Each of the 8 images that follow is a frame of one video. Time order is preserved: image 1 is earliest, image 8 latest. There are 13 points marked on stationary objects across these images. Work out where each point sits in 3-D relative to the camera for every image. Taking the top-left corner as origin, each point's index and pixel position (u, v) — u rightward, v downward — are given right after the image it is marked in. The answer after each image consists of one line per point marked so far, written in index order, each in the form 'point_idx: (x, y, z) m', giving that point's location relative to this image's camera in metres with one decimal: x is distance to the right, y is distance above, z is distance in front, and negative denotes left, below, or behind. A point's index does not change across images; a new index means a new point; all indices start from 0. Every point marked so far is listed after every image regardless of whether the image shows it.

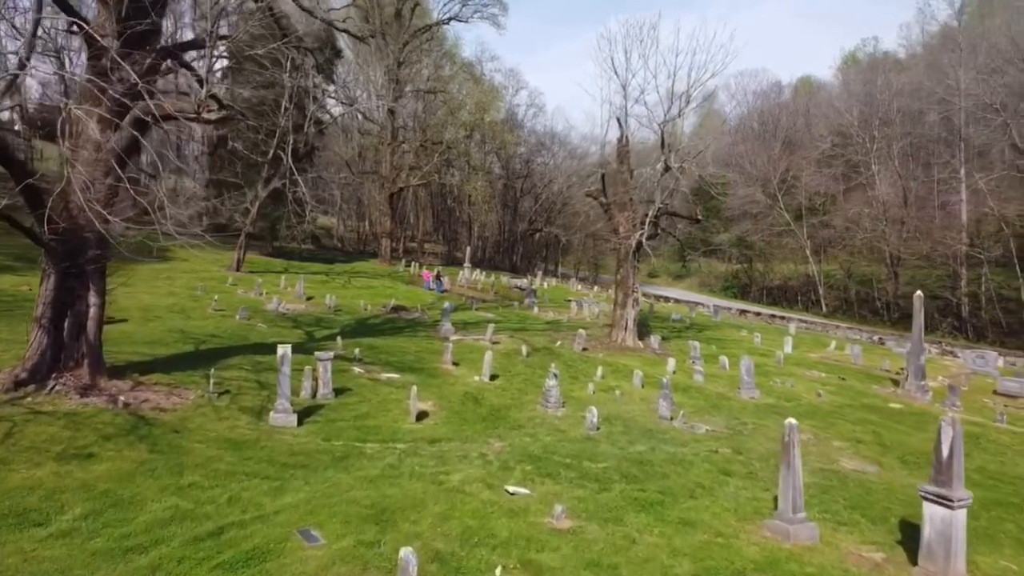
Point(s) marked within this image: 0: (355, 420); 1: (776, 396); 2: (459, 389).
0: (-2.5, -2.1, +13.0) m
1: (+5.5, -2.3, +17.1) m
2: (-1.0, -2.0, +16.2) m
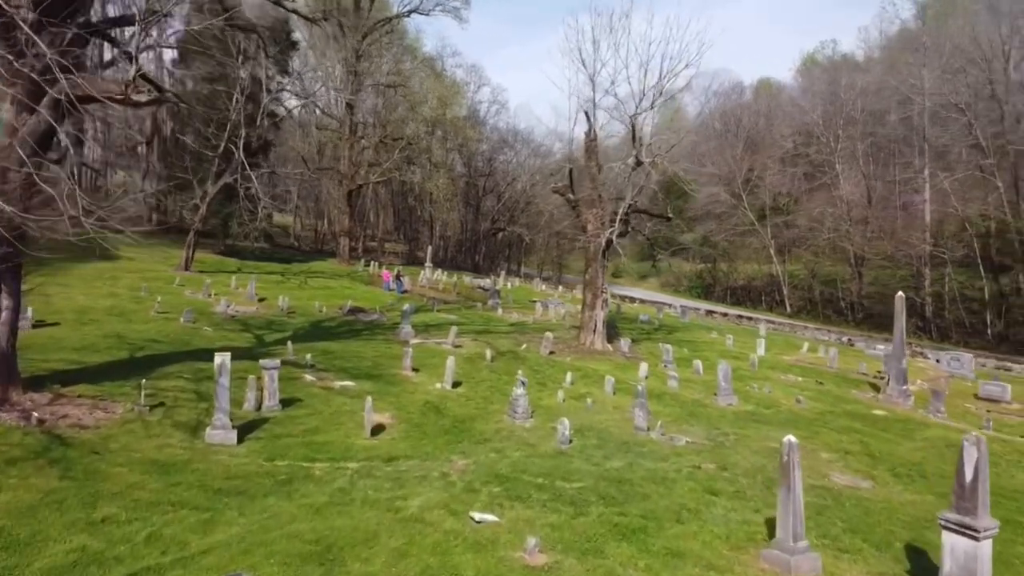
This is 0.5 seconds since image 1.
0: (-3.0, -2.1, +11.7) m
1: (+4.8, -2.3, +16.2) m
2: (-1.7, -2.0, +15.0) m
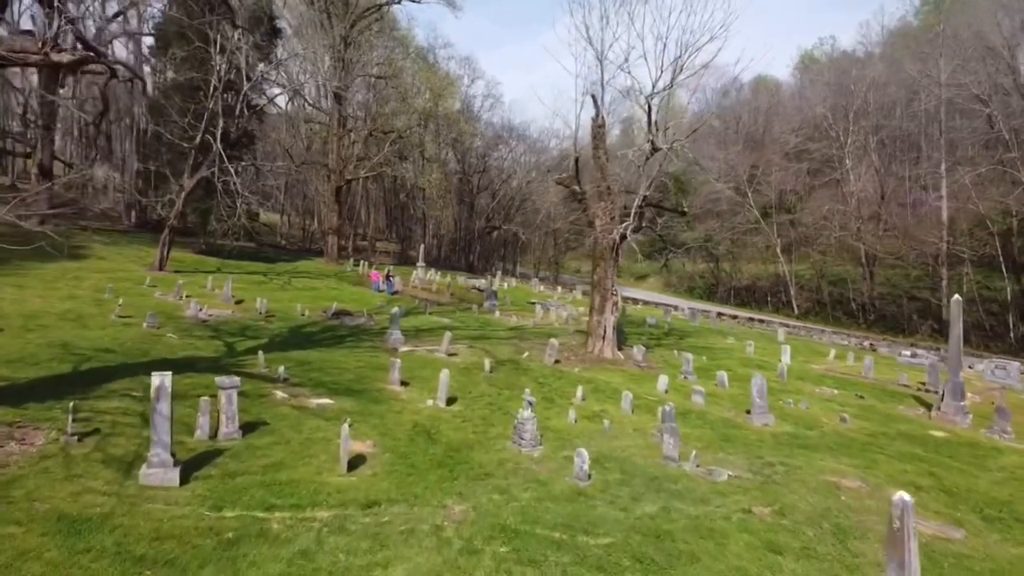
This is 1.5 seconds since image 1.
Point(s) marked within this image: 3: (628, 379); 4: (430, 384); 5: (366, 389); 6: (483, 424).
0: (-2.9, -2.2, +9.6) m
1: (+4.9, -2.3, +14.1) m
2: (-1.6, -2.1, +12.9) m
3: (+2.4, -1.9, +17.0) m
4: (-1.6, -1.8, +15.7) m
5: (-2.7, -1.8, +14.8) m
6: (-0.5, -2.1, +12.8) m
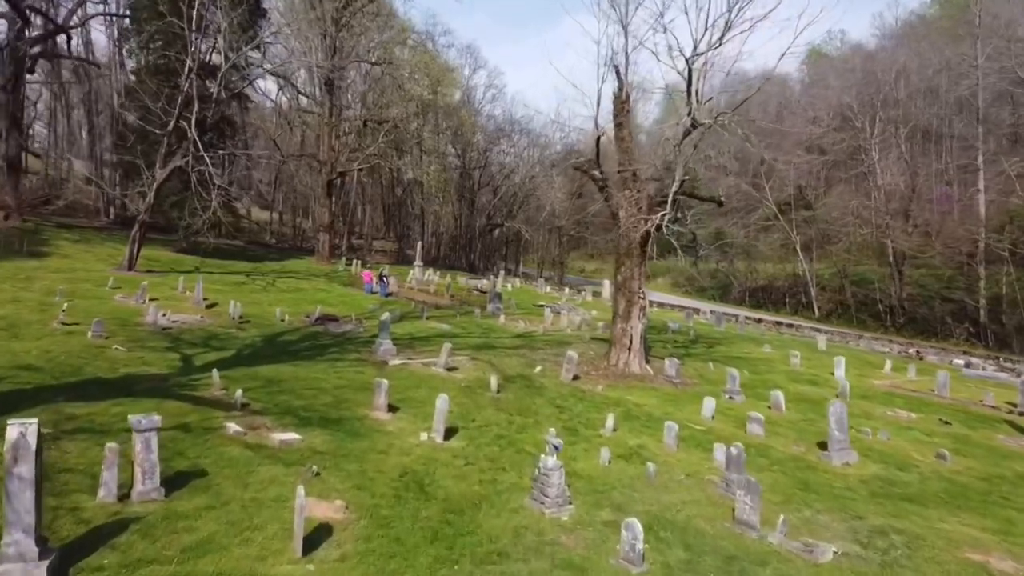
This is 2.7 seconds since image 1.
0: (-2.7, -2.2, +6.7) m
1: (+5.1, -2.4, +11.2) m
2: (-1.4, -2.1, +10.0) m
3: (+2.6, -2.0, +14.1) m
4: (-1.4, -1.9, +12.8) m
5: (-2.5, -1.9, +11.9) m
6: (-0.3, -2.2, +9.9) m
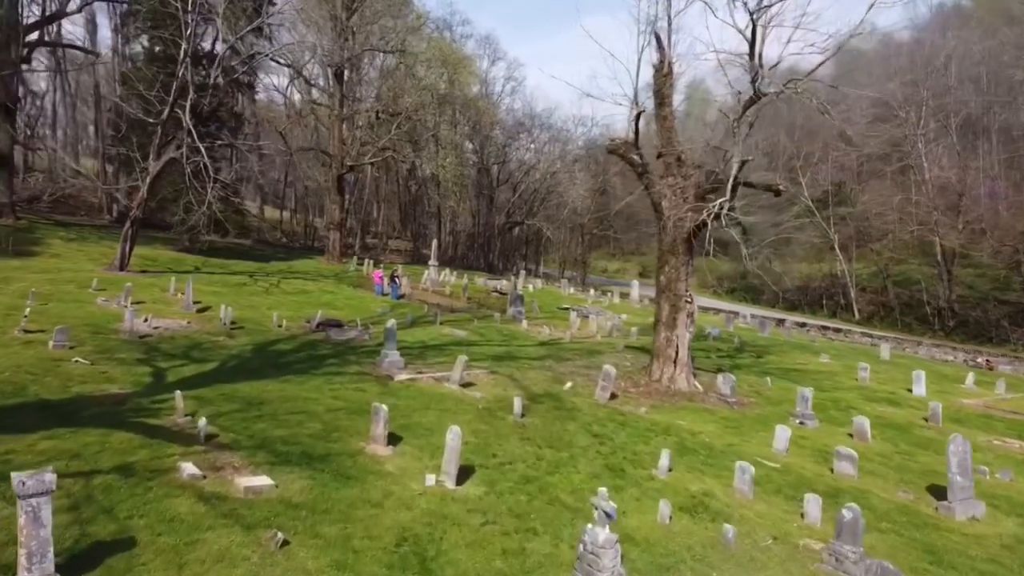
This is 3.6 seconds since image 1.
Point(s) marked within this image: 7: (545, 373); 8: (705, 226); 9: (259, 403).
0: (-2.5, -2.3, +4.4) m
1: (+5.4, -2.4, +8.8) m
2: (-1.1, -2.2, +7.6) m
3: (+3.0, -2.0, +11.6) m
4: (-1.0, -1.9, +10.4) m
5: (-2.1, -1.9, +9.6) m
6: (+0.1, -2.2, +7.6) m
7: (+0.6, -1.6, +15.5) m
8: (+3.4, +1.1, +14.2) m
9: (-3.6, -1.6, +11.5) m
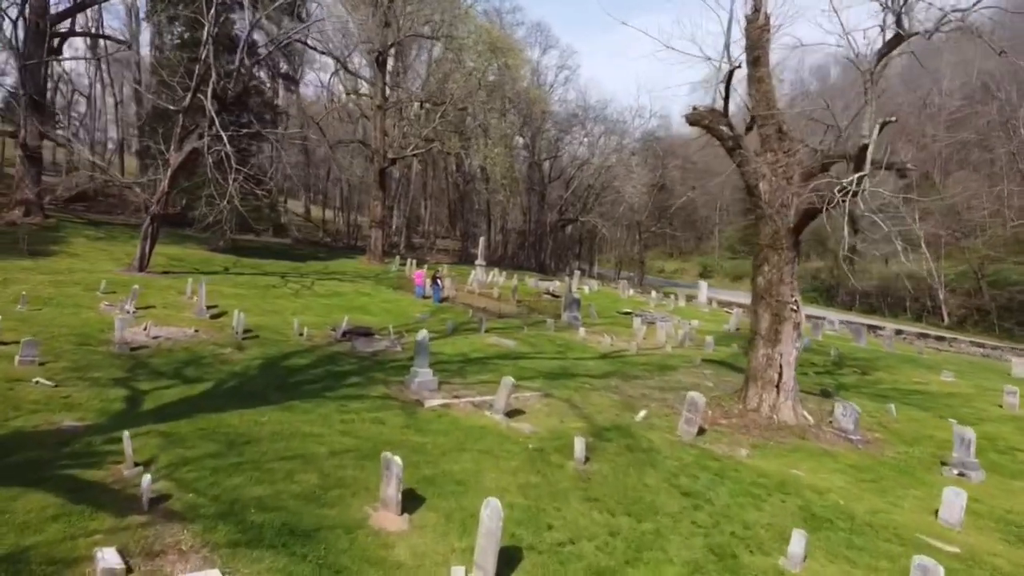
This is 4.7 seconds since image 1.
0: (-2.3, -2.3, +1.7) m
1: (+5.9, -2.5, +5.6) m
2: (-0.7, -2.2, +4.9) m
3: (+3.7, -2.1, +8.6) m
4: (-0.4, -2.0, +7.6) m
5: (-1.6, -2.0, +6.9) m
6: (+0.4, -2.3, +4.7) m
7: (+1.5, -1.7, +12.6) m
8: (+4.2, +1.0, +11.1) m
9: (-2.9, -1.7, +8.9) m
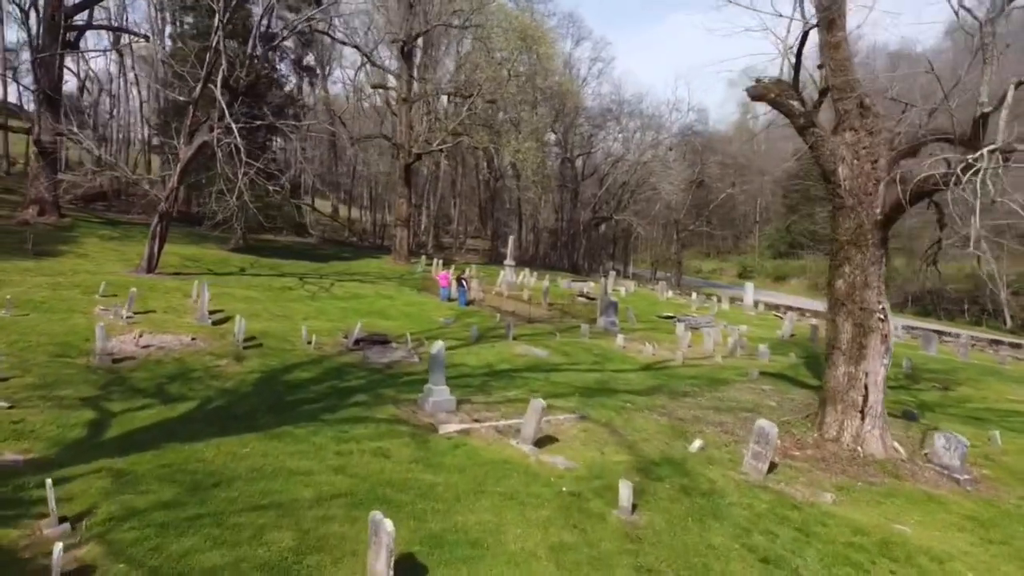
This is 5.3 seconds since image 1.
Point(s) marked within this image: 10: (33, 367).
0: (-2.3, -2.4, 0.0) m
1: (+6.0, -2.6, +3.6) m
2: (-0.6, -2.3, +3.1) m
3: (+3.9, -2.1, +6.7) m
4: (-0.2, -2.1, +5.9) m
5: (-1.4, -2.1, +5.2) m
6: (+0.5, -2.4, +2.9) m
7: (+1.9, -1.7, +10.7) m
8: (+4.5, +1.0, +9.2) m
9: (-2.7, -1.7, +7.2) m
10: (-6.7, -1.1, +11.4) m
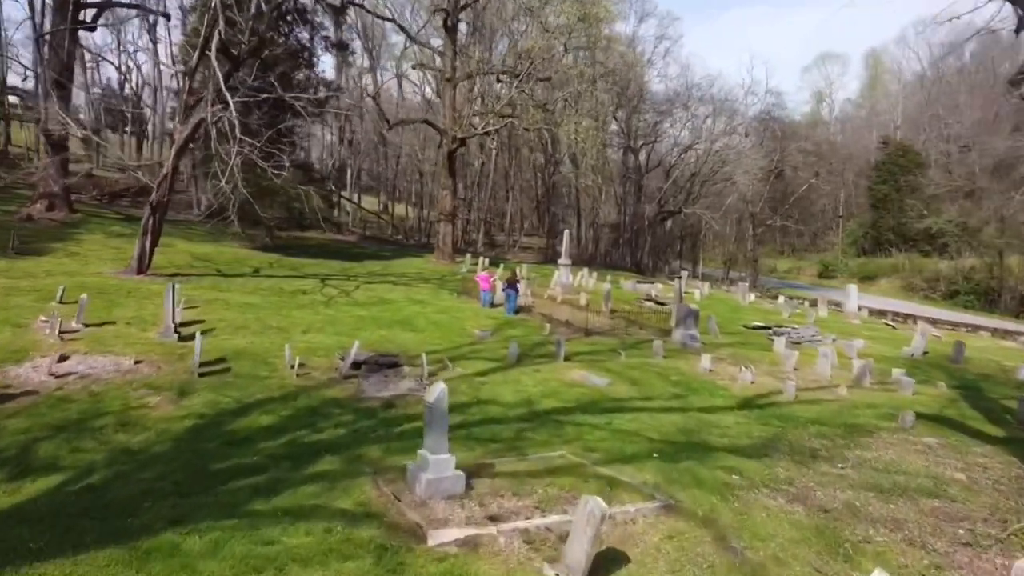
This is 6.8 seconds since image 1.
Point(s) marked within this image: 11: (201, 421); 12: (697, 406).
0: (-2.8, -2.5, -3.8) m
1: (+5.8, -2.7, -0.8) m
2: (-0.9, -2.4, -0.8) m
3: (+3.9, -2.2, +2.4) m
4: (-0.2, -2.2, +1.9) m
5: (-1.5, -2.2, +1.3) m
6: (+0.3, -2.5, -1.1) m
7: (+2.2, -1.8, +6.6) m
8: (+4.7, +0.9, +4.9) m
9: (-2.6, -1.8, +3.4) m
10: (-6.3, -1.2, +7.9) m
11: (-3.3, -1.4, +8.6) m
12: (+2.4, -1.5, +10.8) m
